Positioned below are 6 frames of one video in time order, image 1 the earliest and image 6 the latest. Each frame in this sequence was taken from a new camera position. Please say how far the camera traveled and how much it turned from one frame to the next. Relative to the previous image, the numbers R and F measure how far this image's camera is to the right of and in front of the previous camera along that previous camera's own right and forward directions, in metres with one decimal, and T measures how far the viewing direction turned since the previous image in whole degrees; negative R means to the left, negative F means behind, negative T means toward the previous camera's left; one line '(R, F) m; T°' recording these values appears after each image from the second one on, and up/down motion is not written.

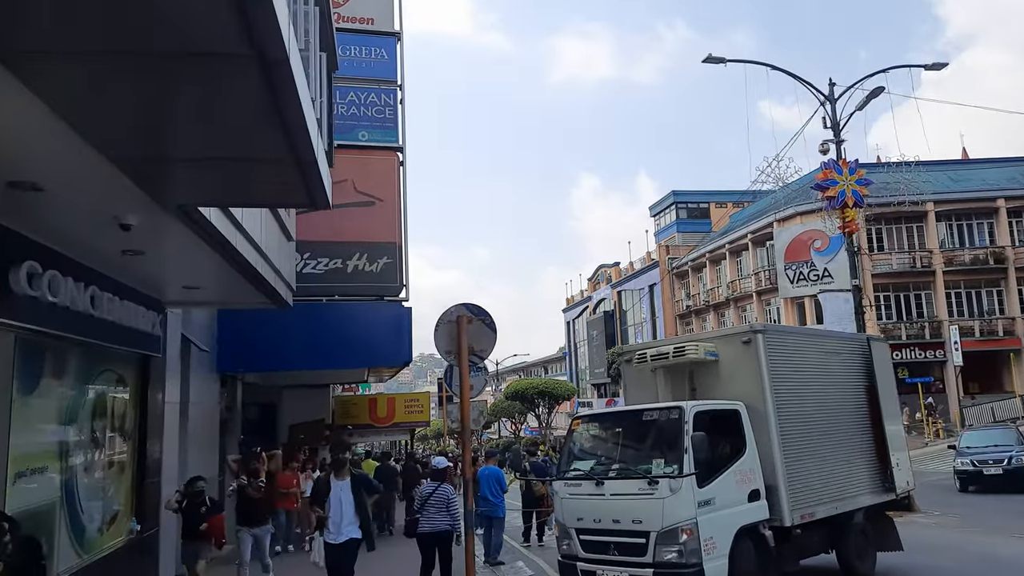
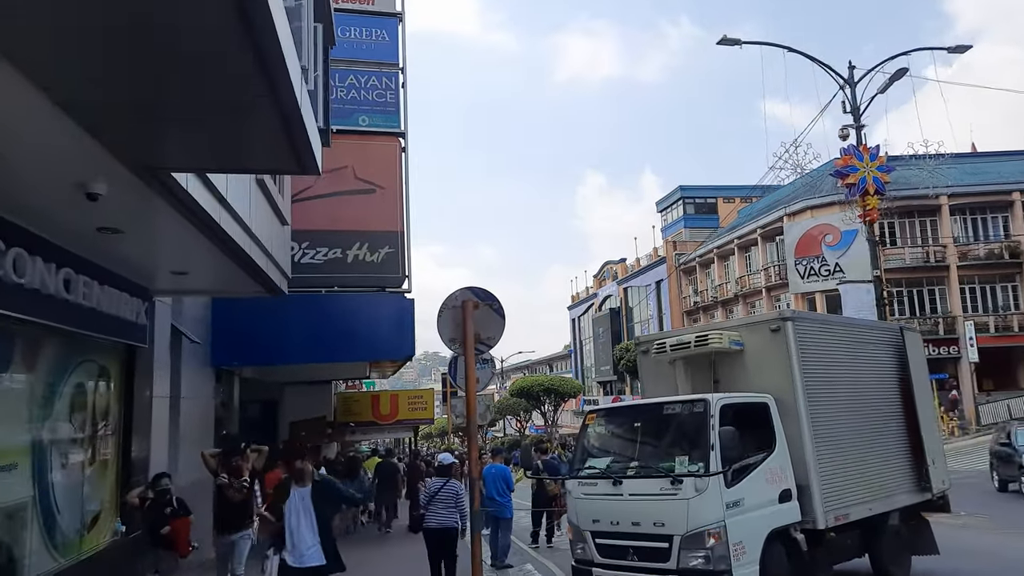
(0.0, +0.6) m; 0°
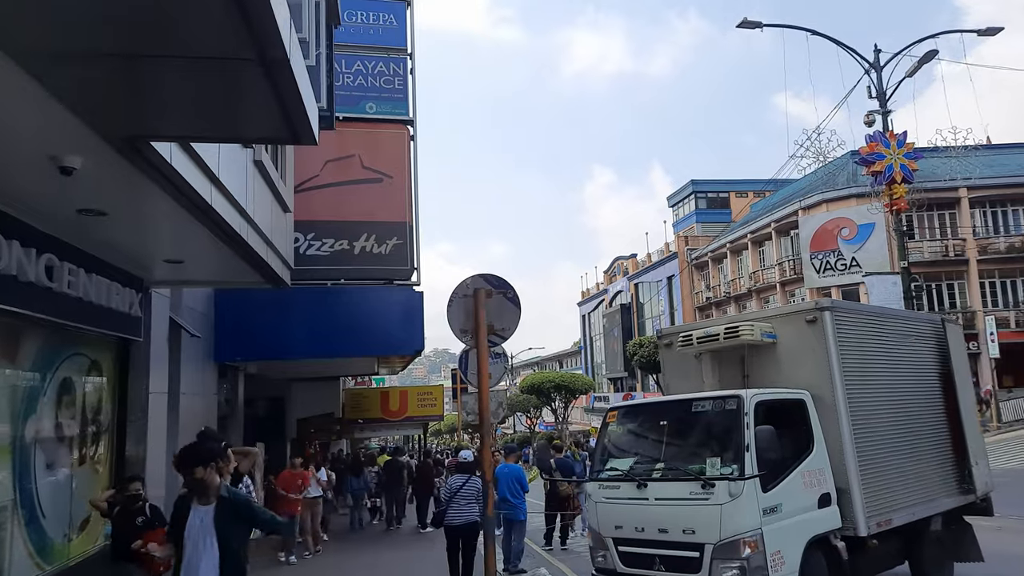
(-0.1, +0.5) m; -1°
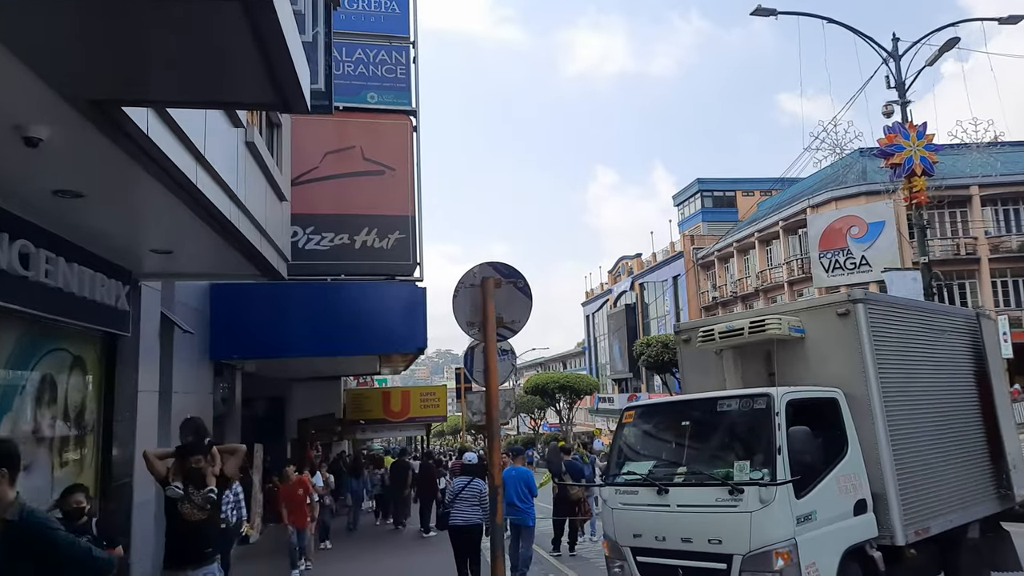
(-0.1, +0.5) m; 0°
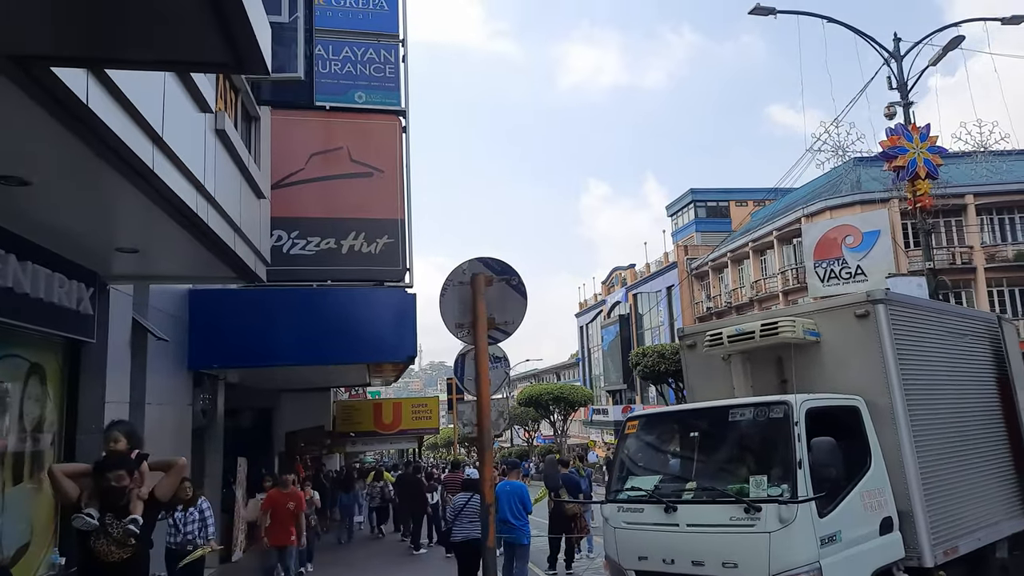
(0.0, +0.5) m; +1°
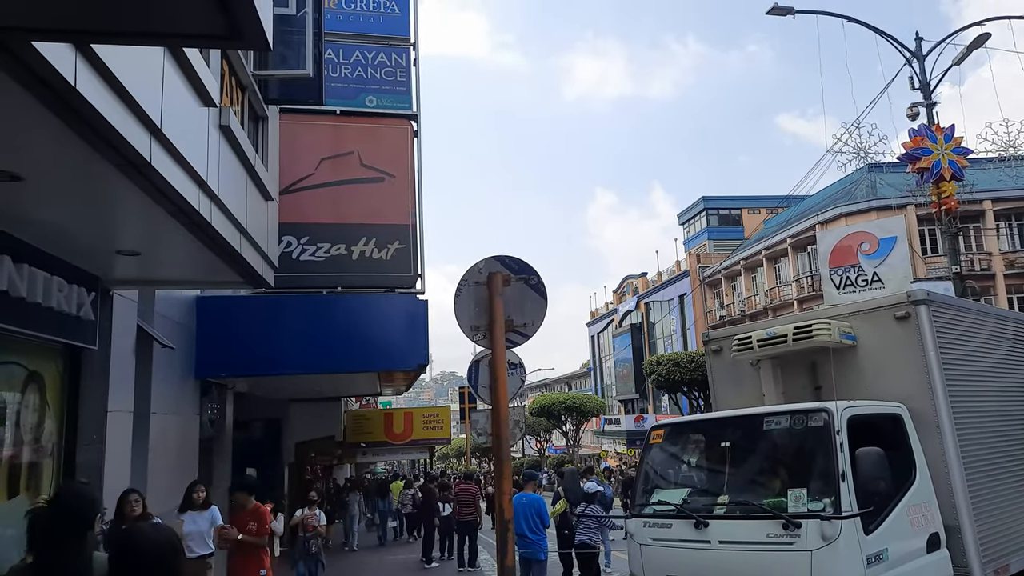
(-0.1, +0.3) m; -1°
